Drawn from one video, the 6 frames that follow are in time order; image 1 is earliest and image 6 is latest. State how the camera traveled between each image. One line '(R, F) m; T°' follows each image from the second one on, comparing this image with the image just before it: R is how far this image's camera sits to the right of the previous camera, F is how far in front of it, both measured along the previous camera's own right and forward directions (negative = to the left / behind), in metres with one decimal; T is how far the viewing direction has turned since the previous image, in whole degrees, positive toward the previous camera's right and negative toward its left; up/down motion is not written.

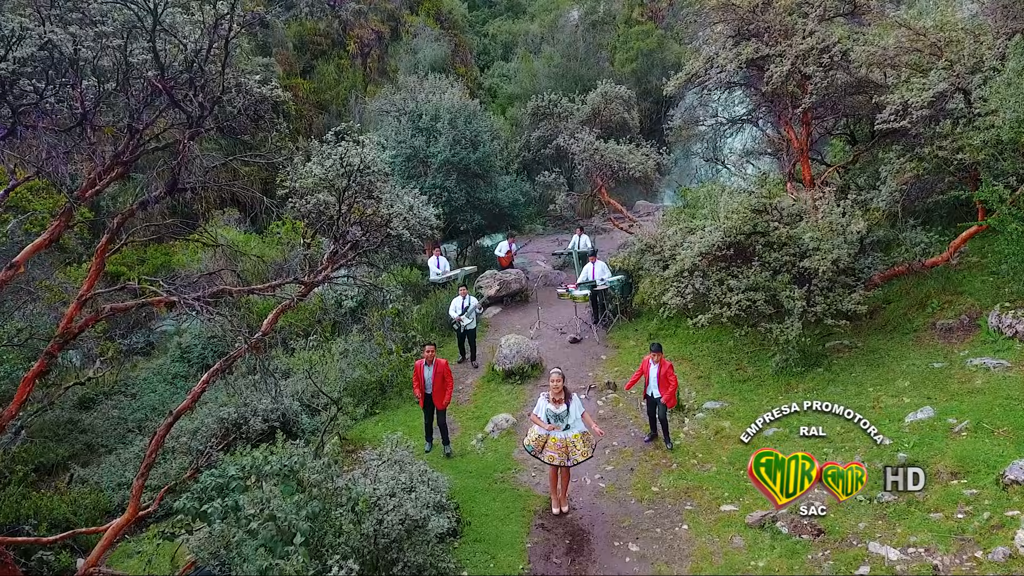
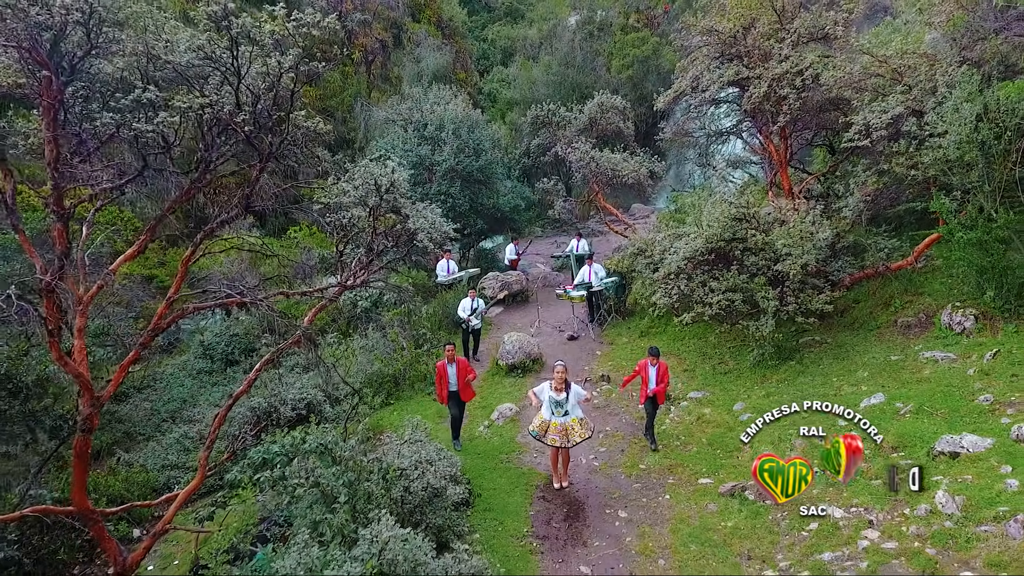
(-0.1, -0.9) m; 0°
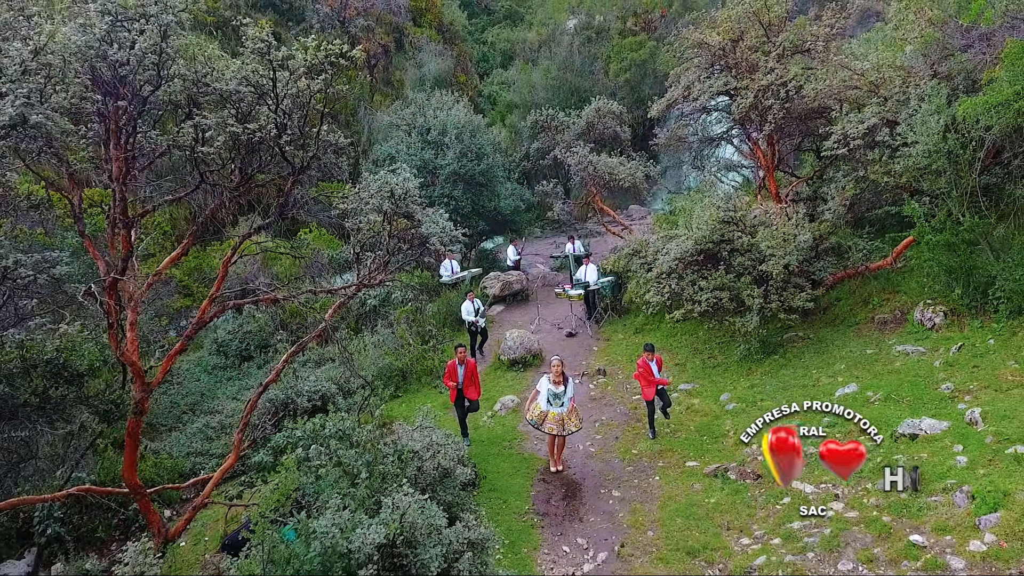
(0.0, -0.6) m; 0°
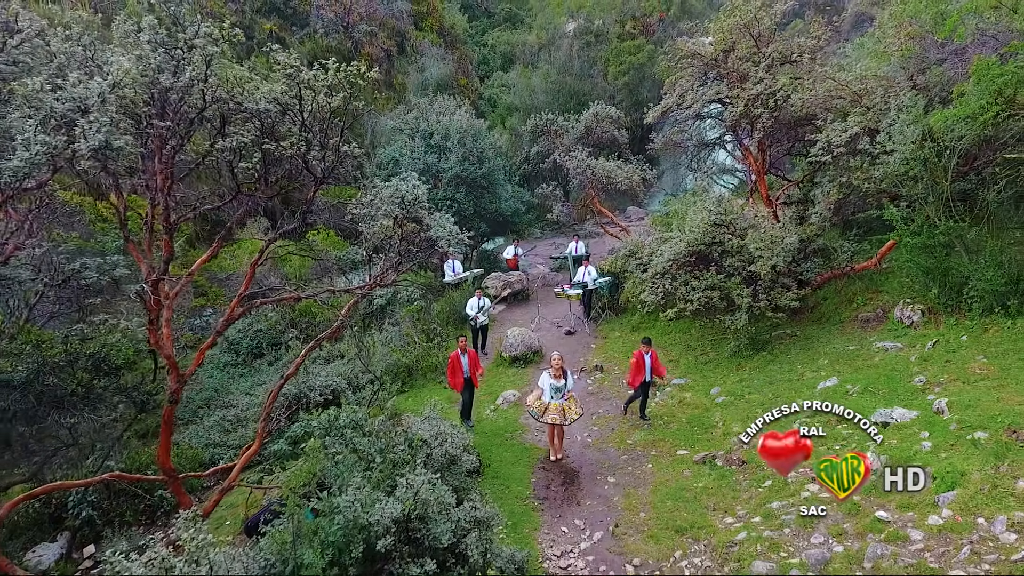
(0.0, -0.5) m; 0°
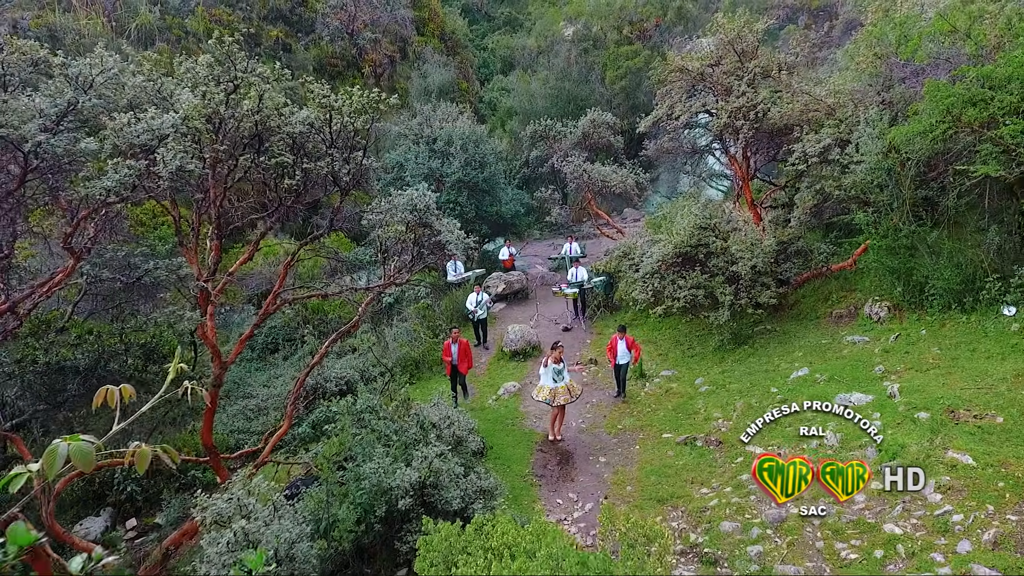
(0.0, -0.8) m; 0°
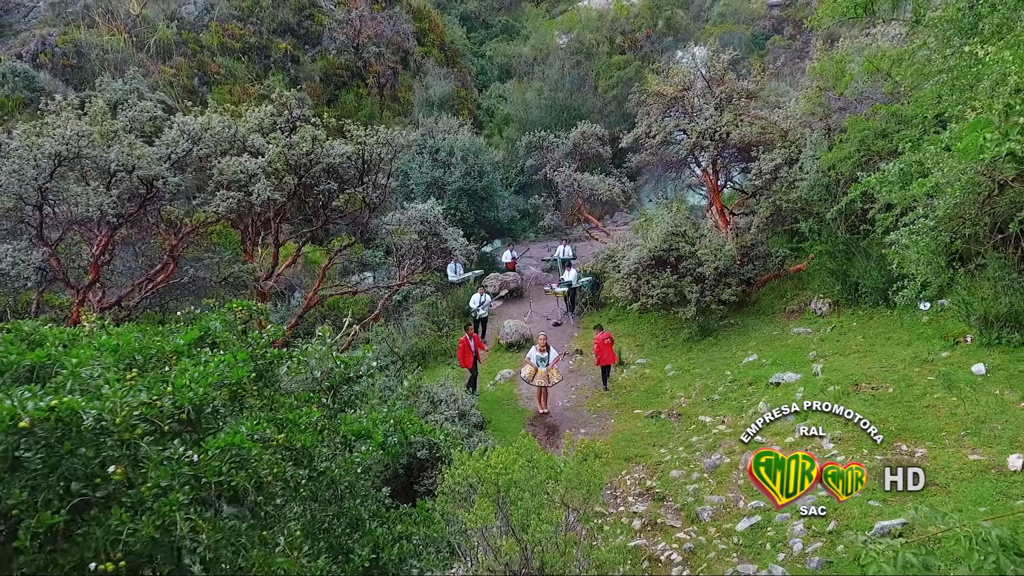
(0.0, -1.6) m; 0°
